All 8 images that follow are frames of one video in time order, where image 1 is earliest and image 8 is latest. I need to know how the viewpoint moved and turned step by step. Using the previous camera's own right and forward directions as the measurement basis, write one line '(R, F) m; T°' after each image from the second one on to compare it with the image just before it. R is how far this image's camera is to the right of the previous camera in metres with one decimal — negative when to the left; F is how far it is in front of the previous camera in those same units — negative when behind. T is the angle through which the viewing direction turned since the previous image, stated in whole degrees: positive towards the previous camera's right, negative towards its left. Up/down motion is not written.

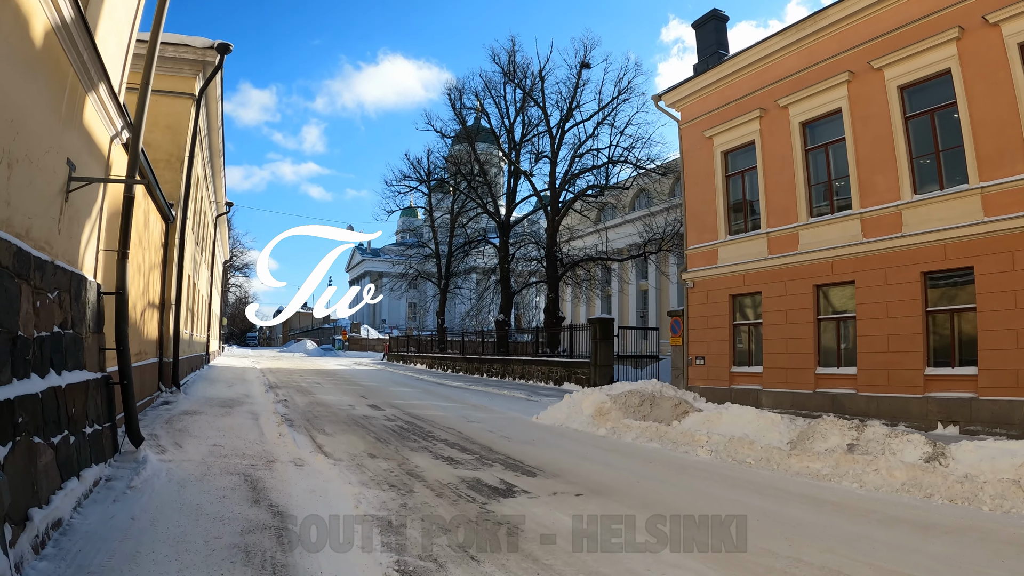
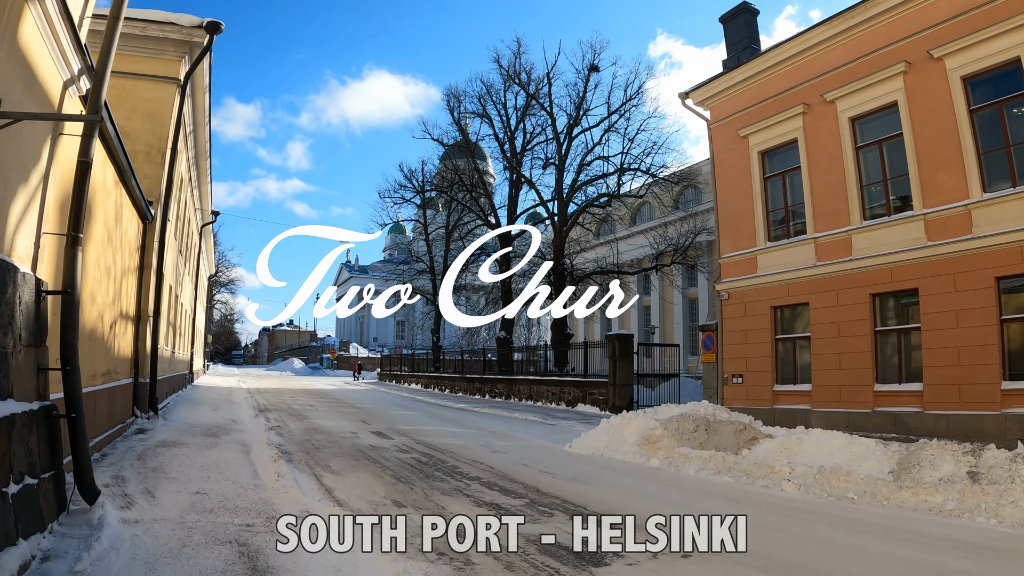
(-0.7, +1.6) m; +1°
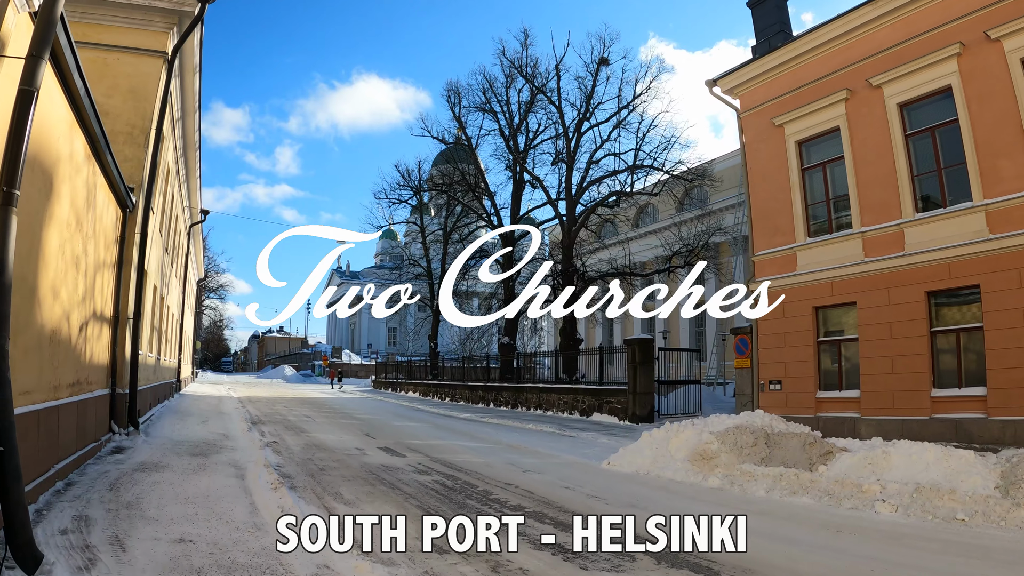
(-0.6, +1.2) m; +1°
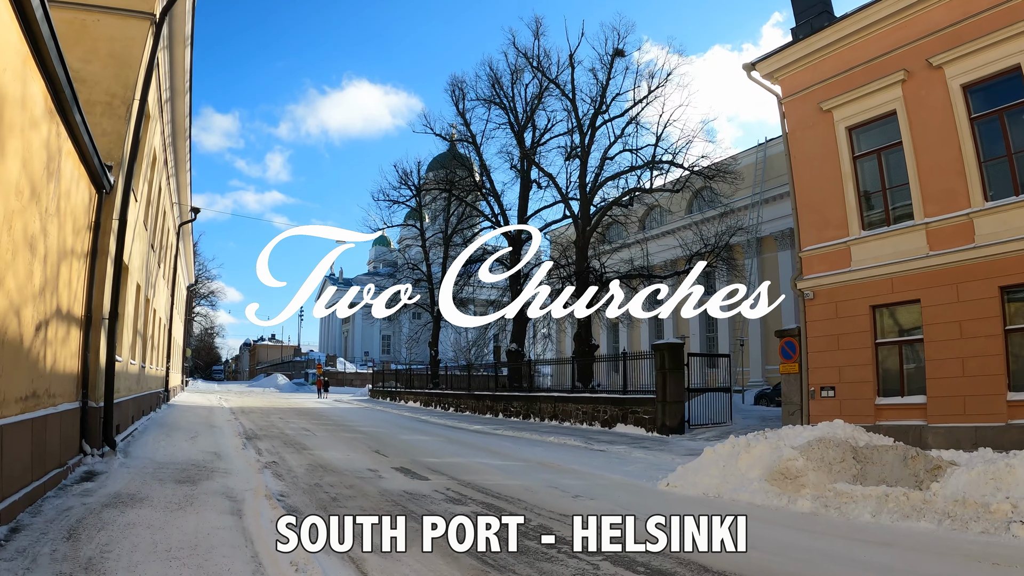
(-0.6, +1.4) m; +1°
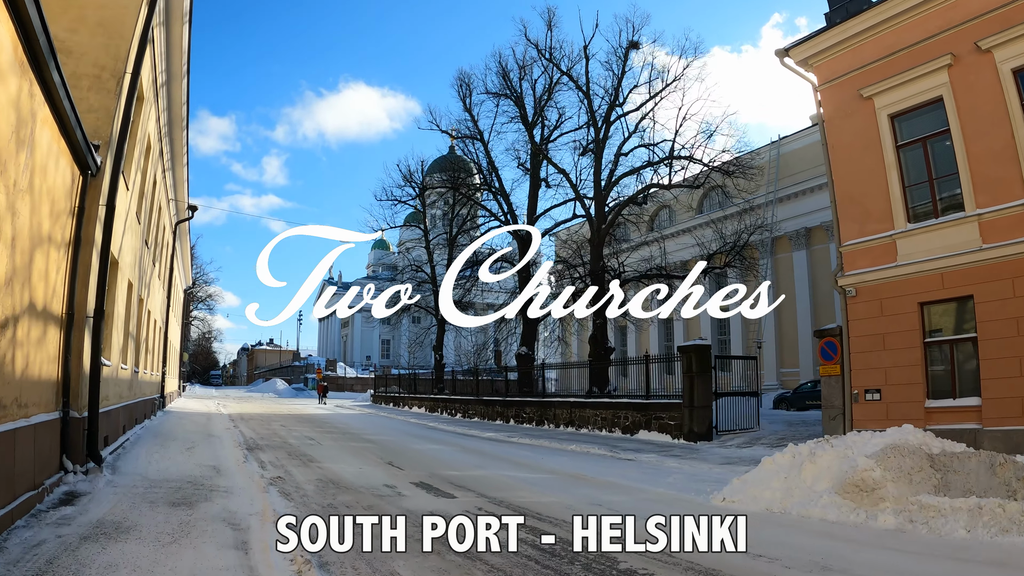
(-0.4, +1.0) m; 0°
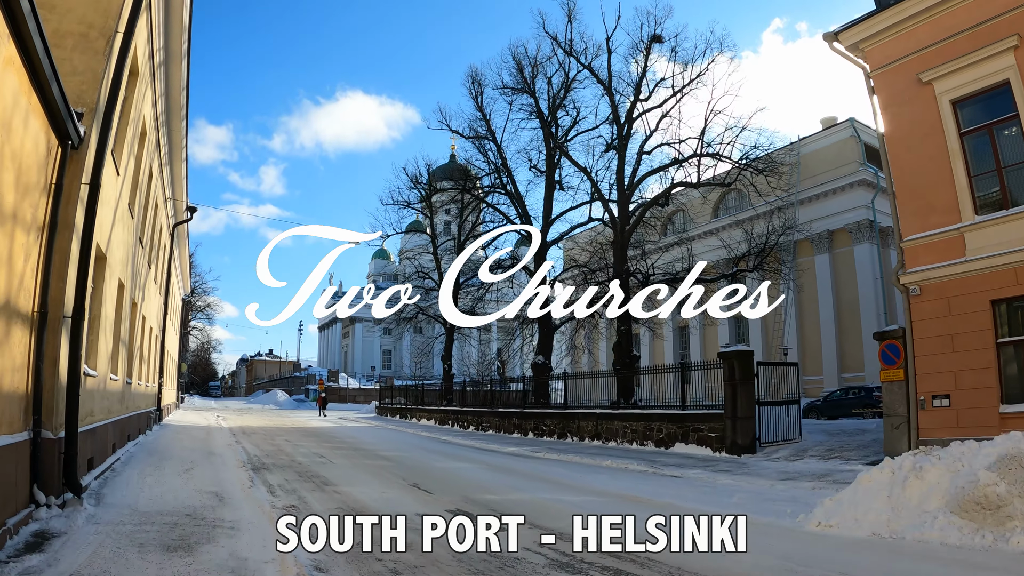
(-0.6, +1.2) m; 0°
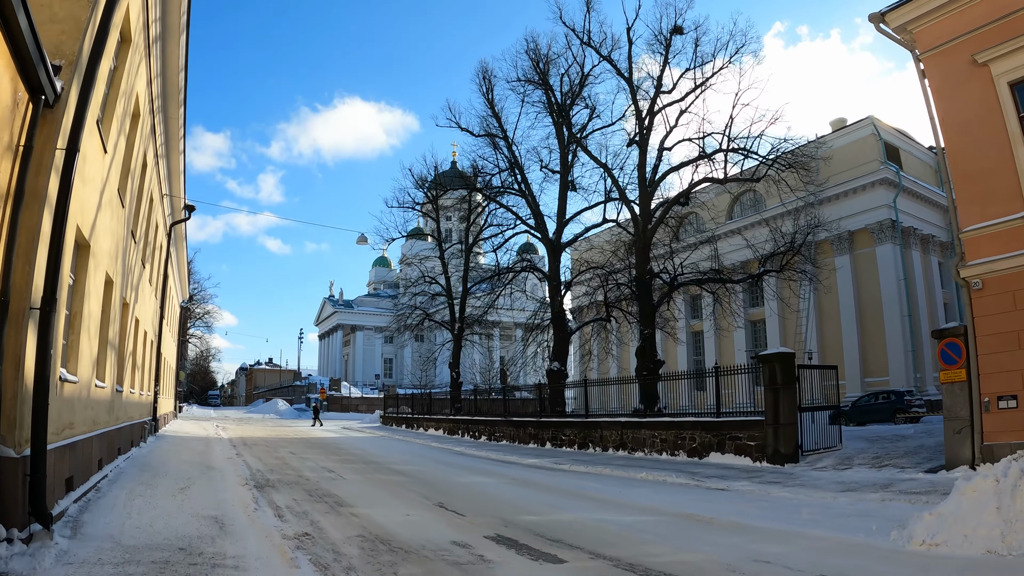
(-0.5, +1.1) m; 0°
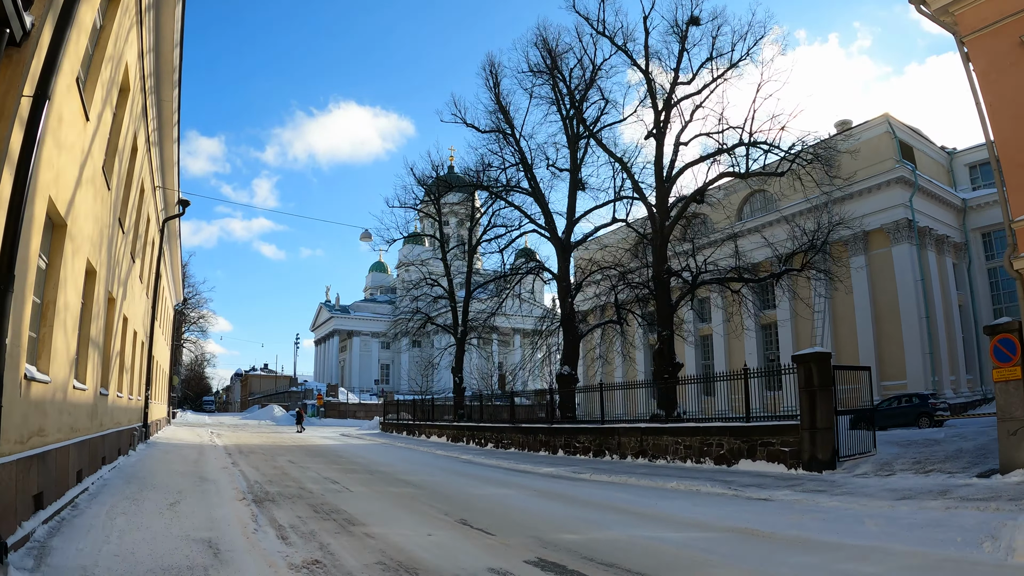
(-0.4, +0.9) m; 0°
